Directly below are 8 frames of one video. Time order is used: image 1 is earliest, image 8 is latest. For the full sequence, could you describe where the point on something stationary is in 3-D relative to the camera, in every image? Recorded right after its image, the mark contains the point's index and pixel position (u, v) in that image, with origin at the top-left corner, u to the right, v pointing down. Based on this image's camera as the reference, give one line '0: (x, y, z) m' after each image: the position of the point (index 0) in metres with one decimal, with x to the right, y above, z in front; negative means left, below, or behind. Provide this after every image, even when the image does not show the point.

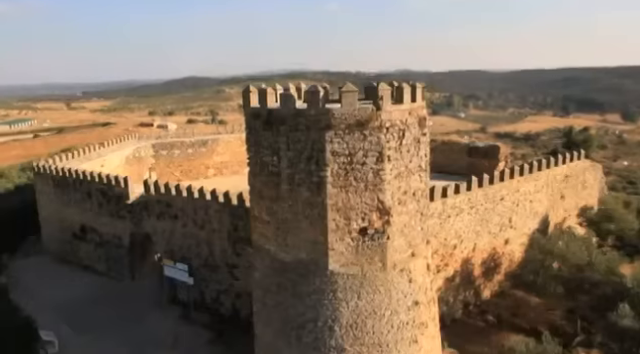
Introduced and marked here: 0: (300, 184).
0: (-0.2, -0.1, +6.1) m
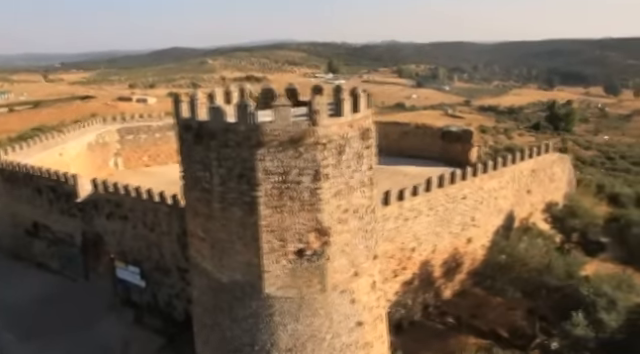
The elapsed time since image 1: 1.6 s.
0: (-1.0, -0.3, +5.7) m
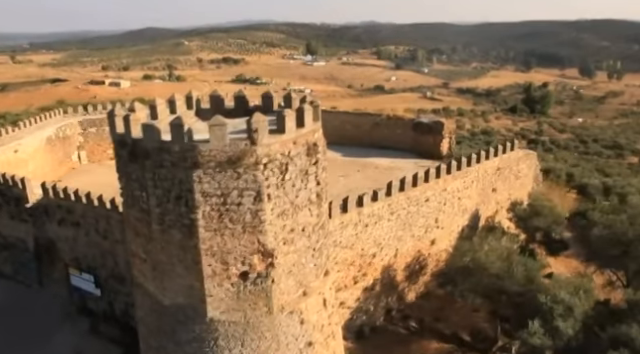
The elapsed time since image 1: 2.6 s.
0: (-1.6, -0.5, +5.3) m
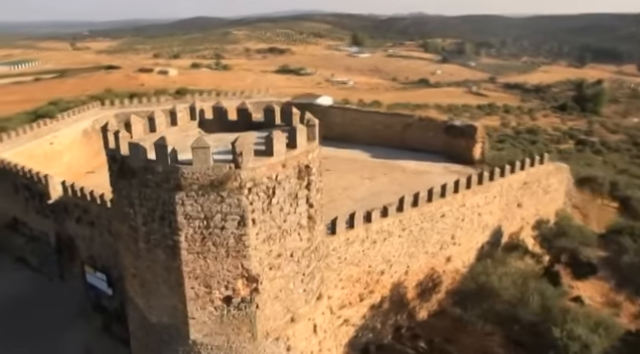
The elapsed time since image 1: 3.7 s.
0: (-1.7, -0.7, +5.3) m
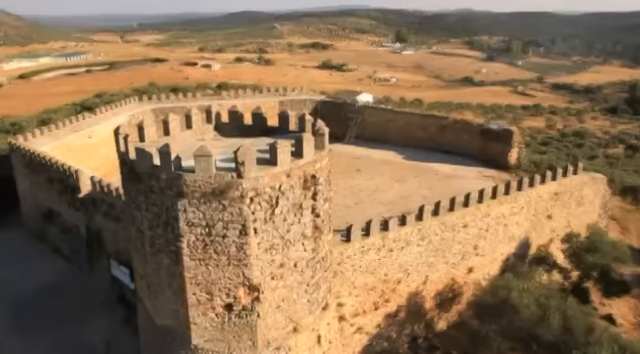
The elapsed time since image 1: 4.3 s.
0: (-1.7, -0.8, +5.3) m
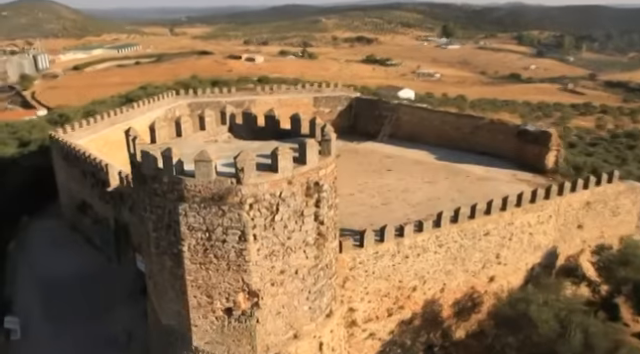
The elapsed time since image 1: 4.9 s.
0: (-1.7, -0.8, +5.4) m
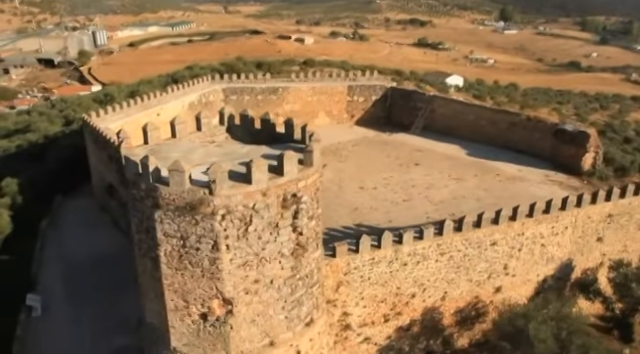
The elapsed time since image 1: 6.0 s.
0: (-1.9, -0.9, +5.5) m
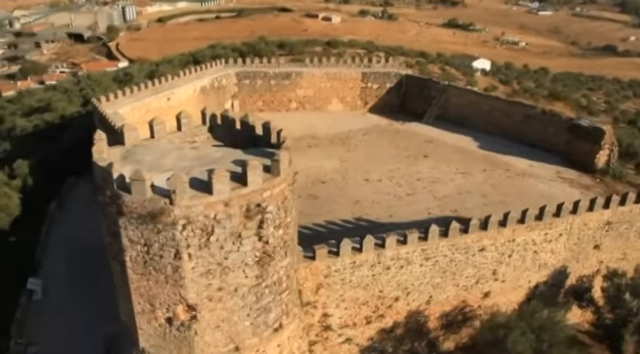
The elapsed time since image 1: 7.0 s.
0: (-2.3, -0.9, +5.6) m
